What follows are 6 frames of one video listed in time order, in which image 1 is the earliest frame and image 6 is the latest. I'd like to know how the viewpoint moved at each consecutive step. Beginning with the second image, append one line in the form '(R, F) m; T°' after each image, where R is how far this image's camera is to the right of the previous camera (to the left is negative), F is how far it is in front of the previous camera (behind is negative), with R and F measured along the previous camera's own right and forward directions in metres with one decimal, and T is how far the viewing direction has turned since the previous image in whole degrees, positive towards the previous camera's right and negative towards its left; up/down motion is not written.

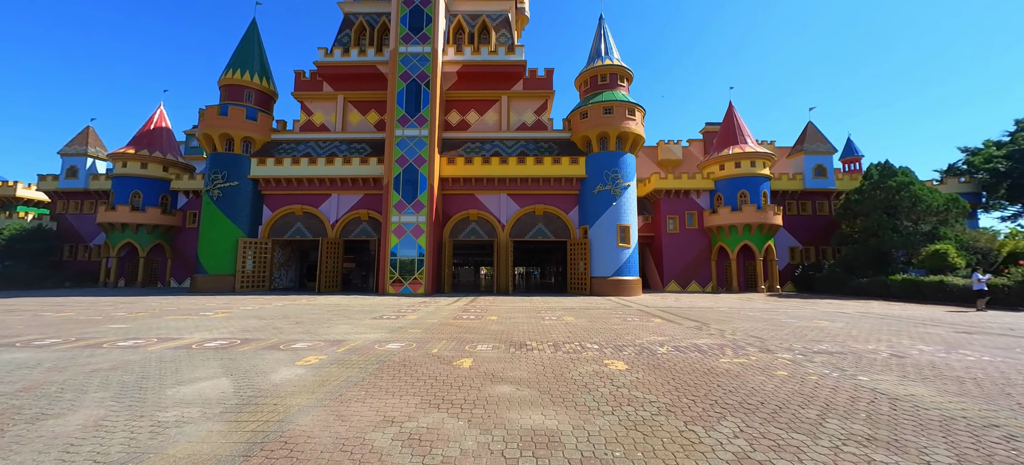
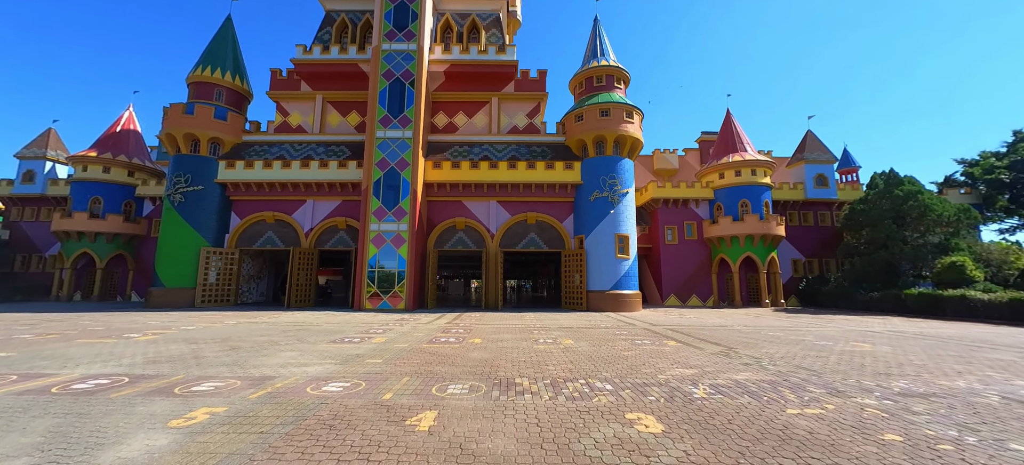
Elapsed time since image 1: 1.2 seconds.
(+0.1, +1.5) m; +1°
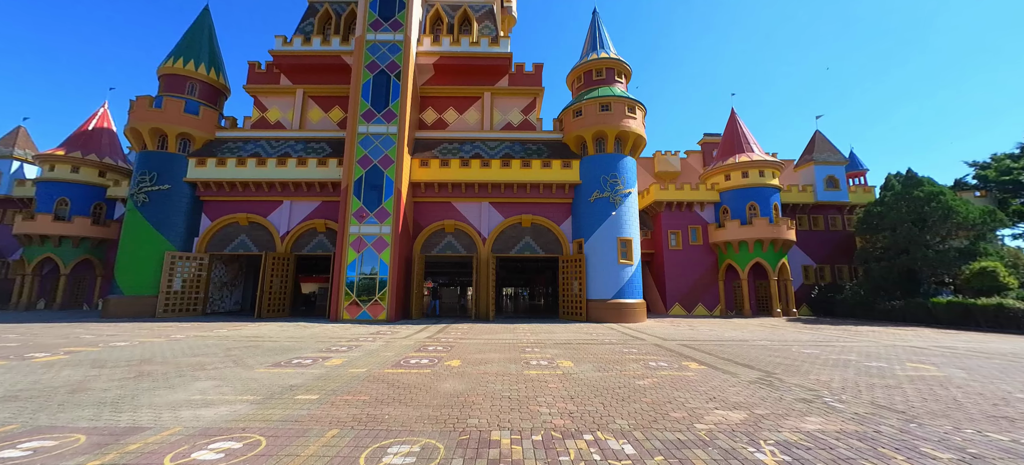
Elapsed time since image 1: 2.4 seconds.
(+0.2, +1.5) m; 0°
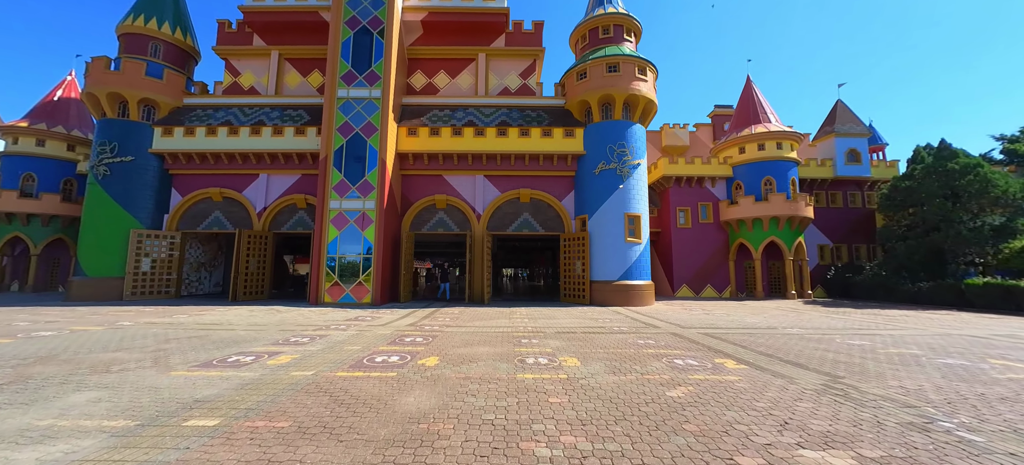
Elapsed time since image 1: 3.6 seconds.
(+0.1, +1.5) m; 0°
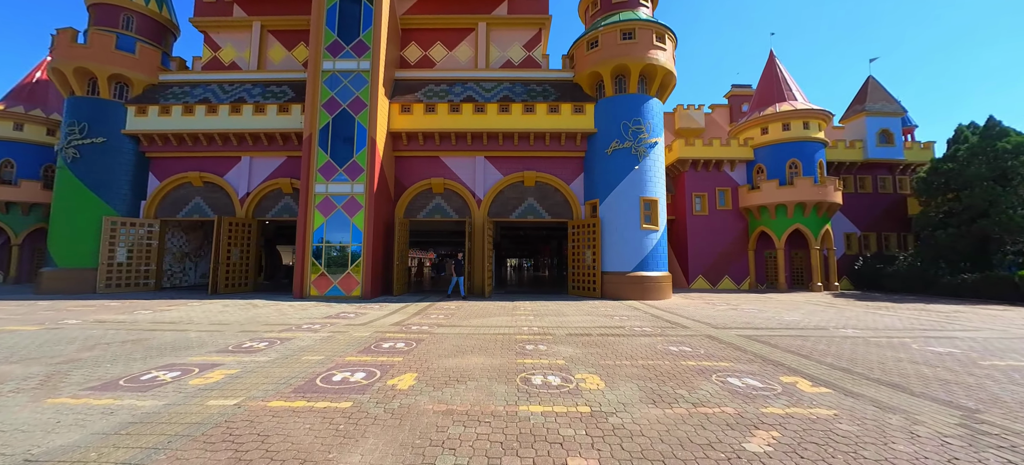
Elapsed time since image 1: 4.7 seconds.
(0.0, +1.4) m; -1°
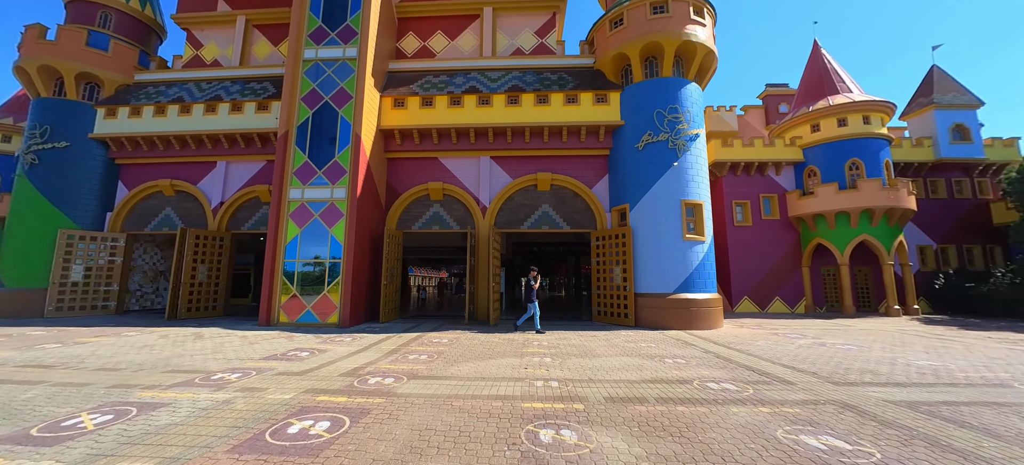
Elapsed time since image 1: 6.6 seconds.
(+0.1, +2.5) m; -2°
